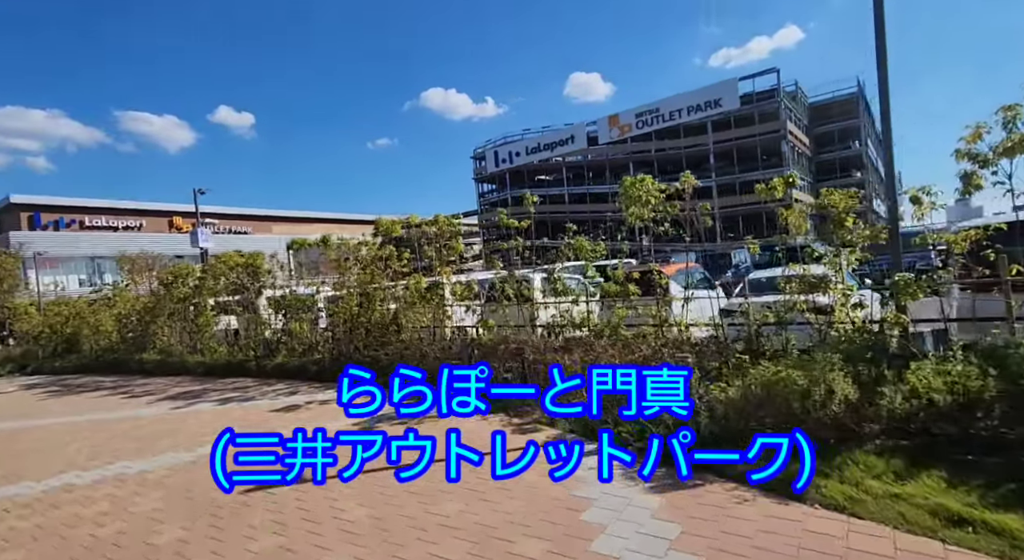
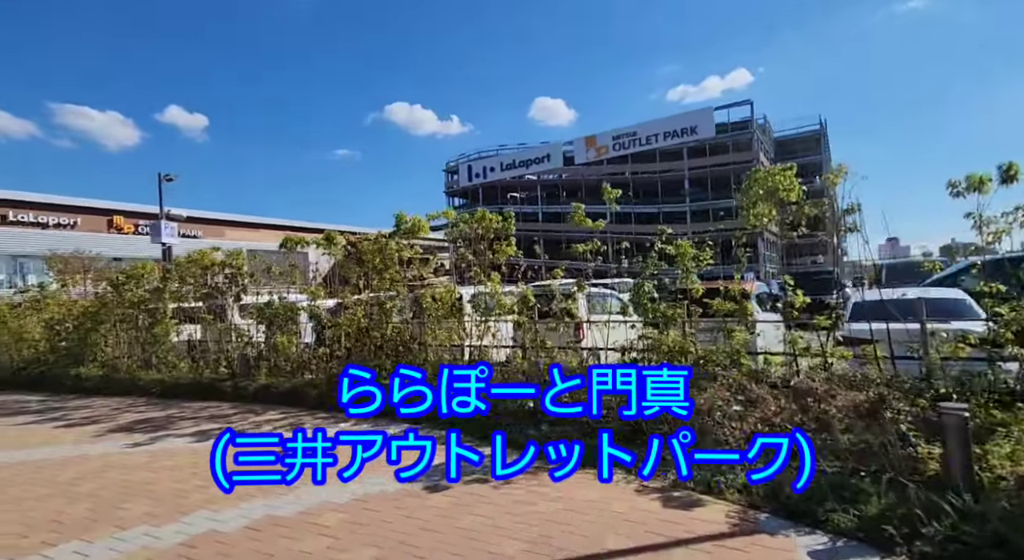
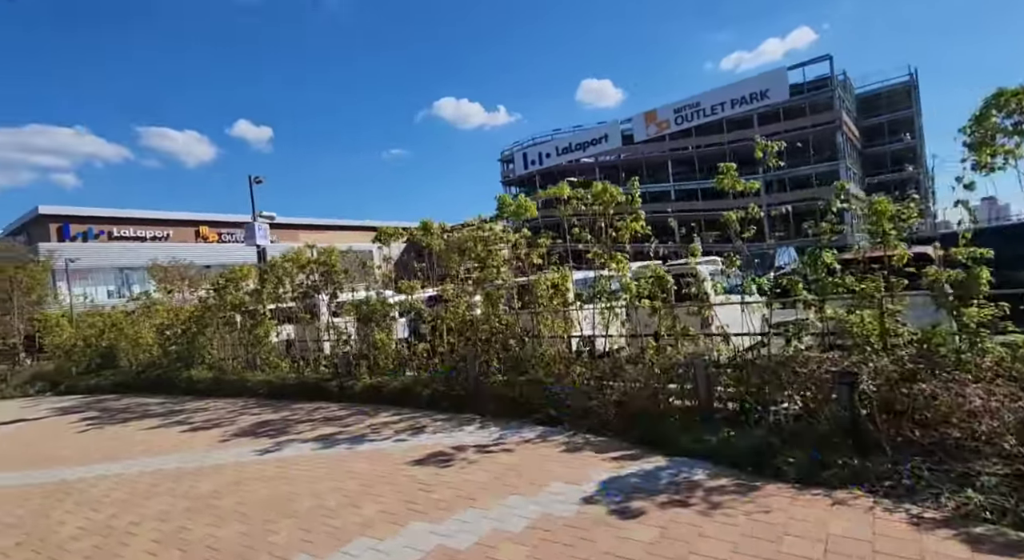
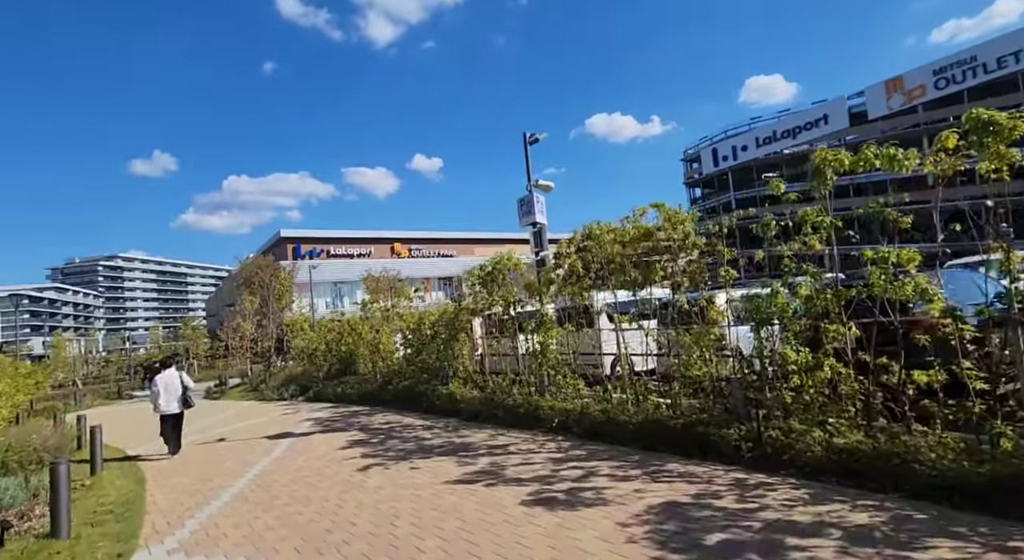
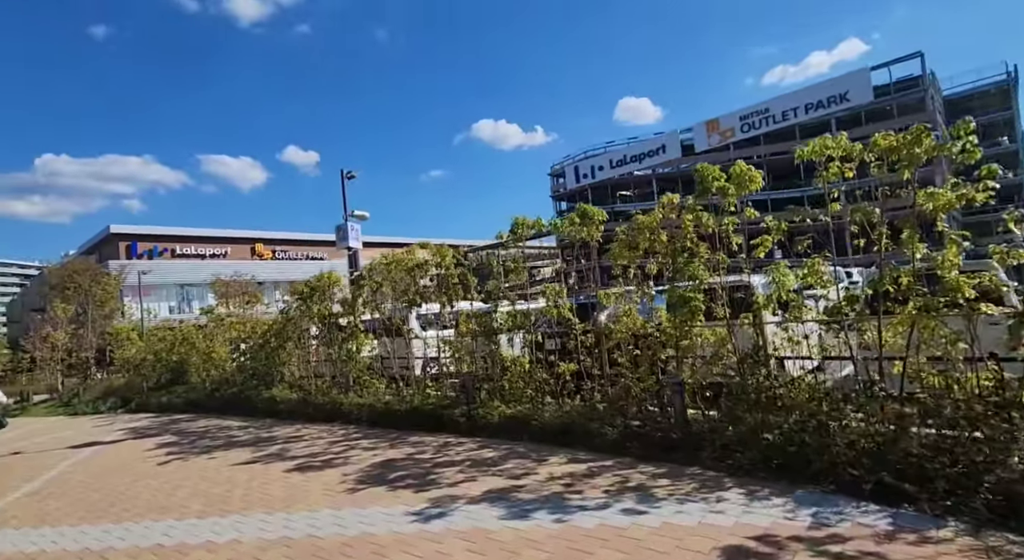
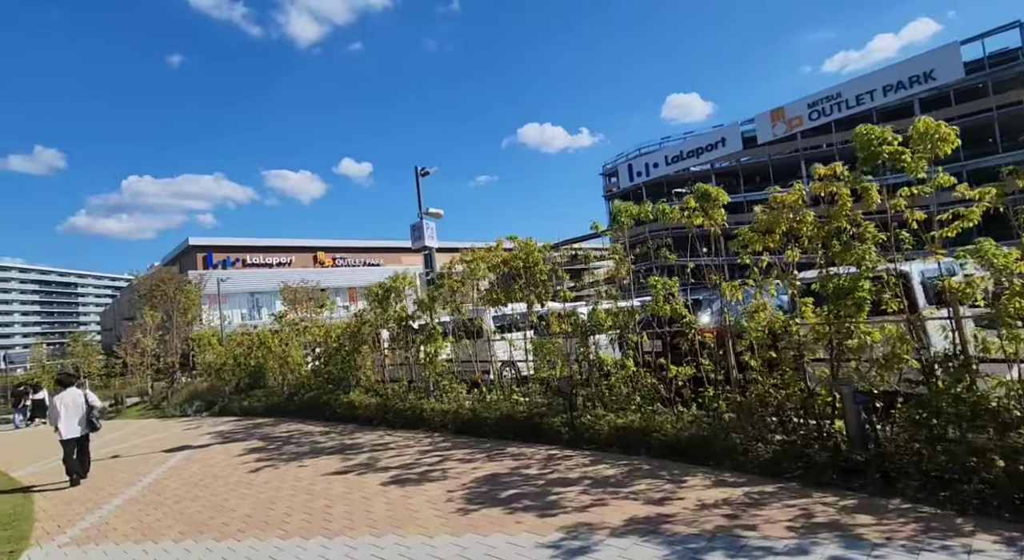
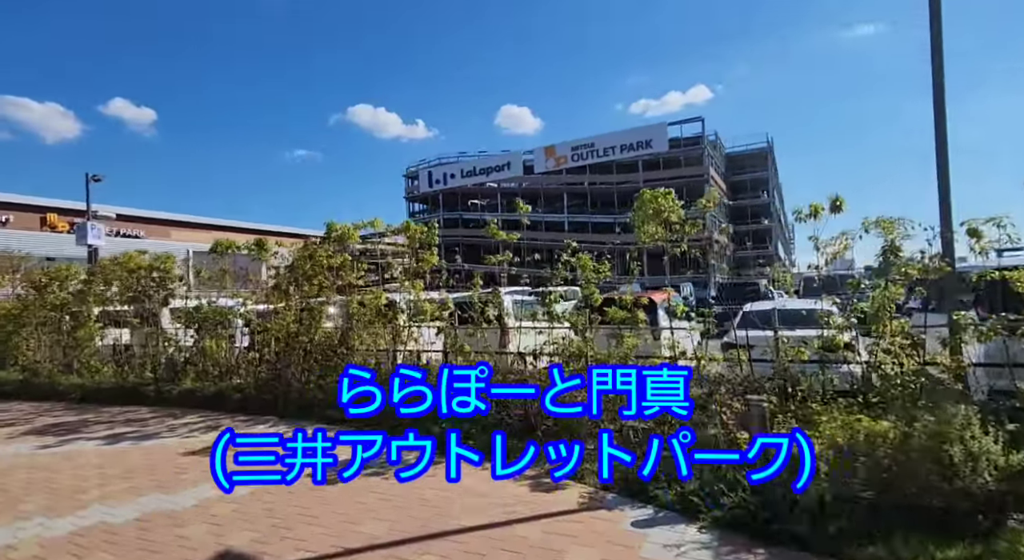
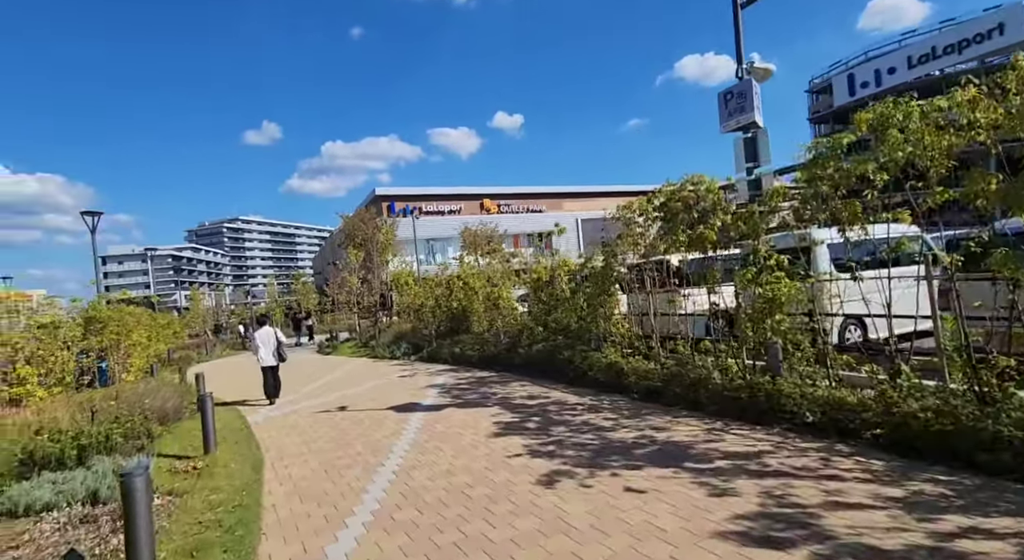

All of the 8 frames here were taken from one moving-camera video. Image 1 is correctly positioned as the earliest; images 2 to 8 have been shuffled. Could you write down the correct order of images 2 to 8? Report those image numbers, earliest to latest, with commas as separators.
7, 2, 3, 5, 6, 4, 8
